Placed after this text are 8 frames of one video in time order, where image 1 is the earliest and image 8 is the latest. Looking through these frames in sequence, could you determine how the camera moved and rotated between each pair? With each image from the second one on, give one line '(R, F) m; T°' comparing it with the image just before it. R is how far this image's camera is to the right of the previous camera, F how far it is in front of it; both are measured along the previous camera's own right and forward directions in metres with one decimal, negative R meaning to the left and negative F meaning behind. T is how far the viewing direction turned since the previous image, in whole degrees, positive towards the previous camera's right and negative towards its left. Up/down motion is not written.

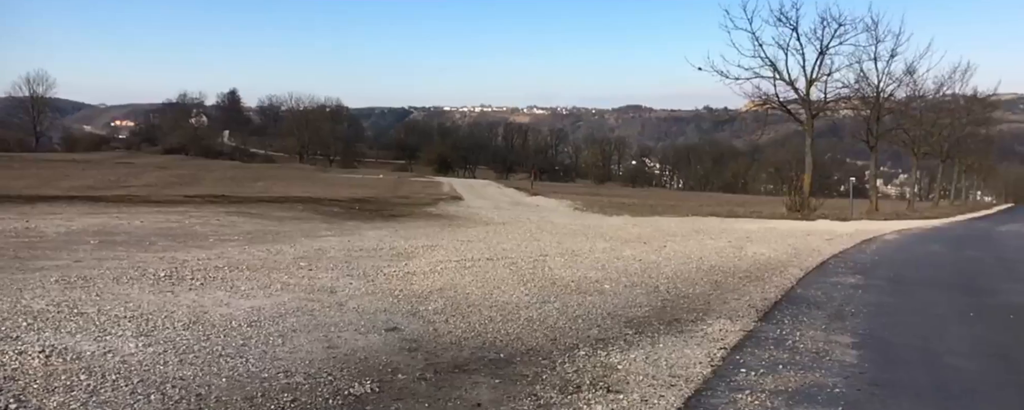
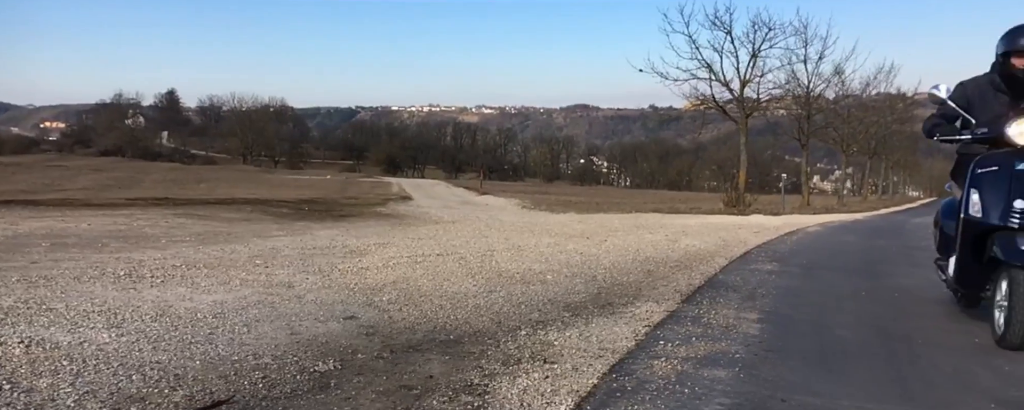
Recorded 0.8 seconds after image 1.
(0.0, -0.6) m; +4°
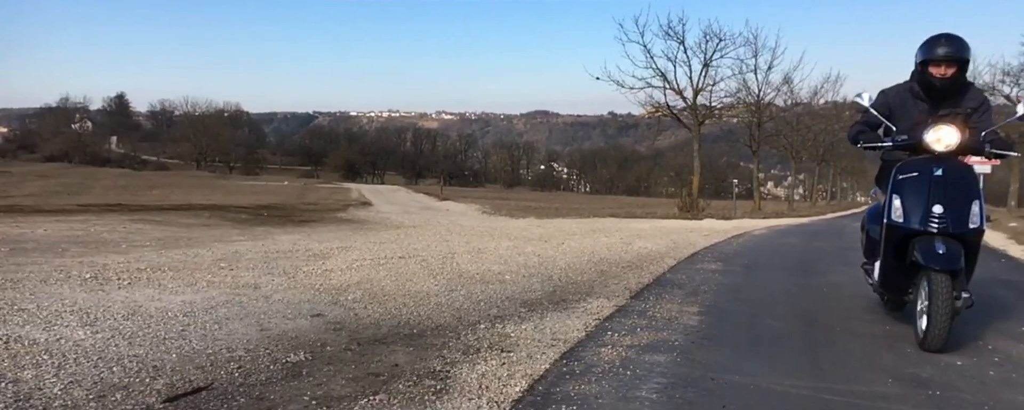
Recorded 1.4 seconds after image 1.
(0.0, -0.4) m; +3°
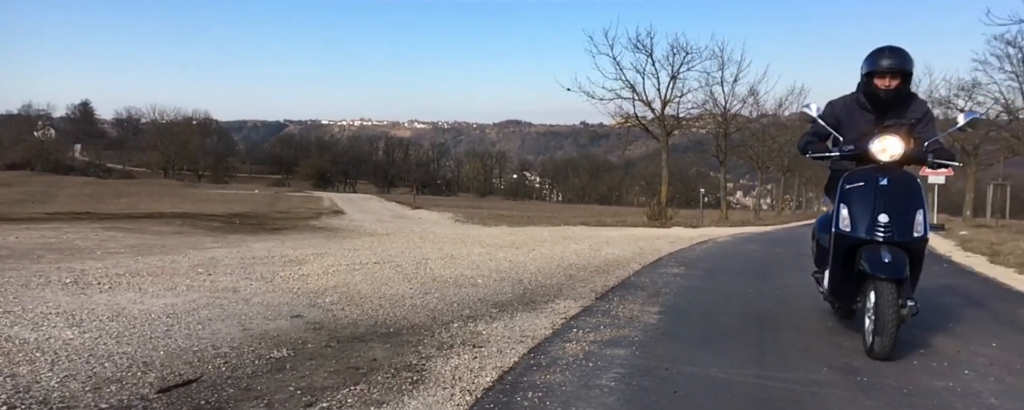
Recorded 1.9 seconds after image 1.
(0.0, -0.4) m; +2°
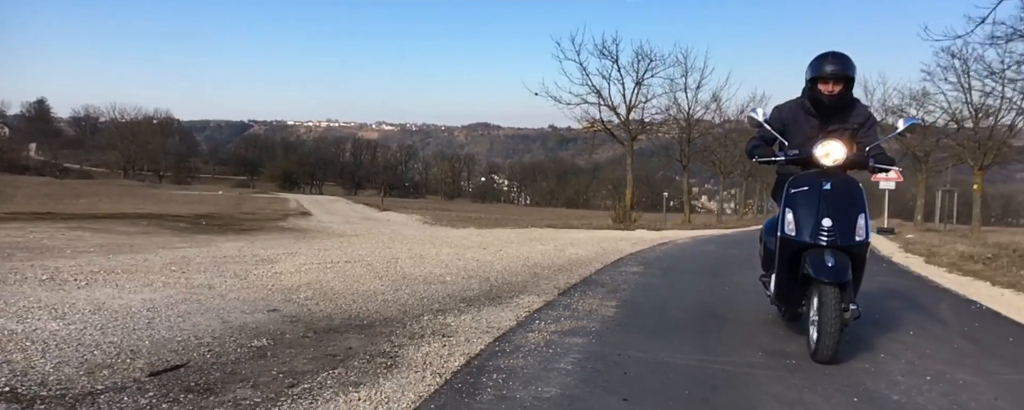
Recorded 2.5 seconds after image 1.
(0.0, -0.4) m; +3°
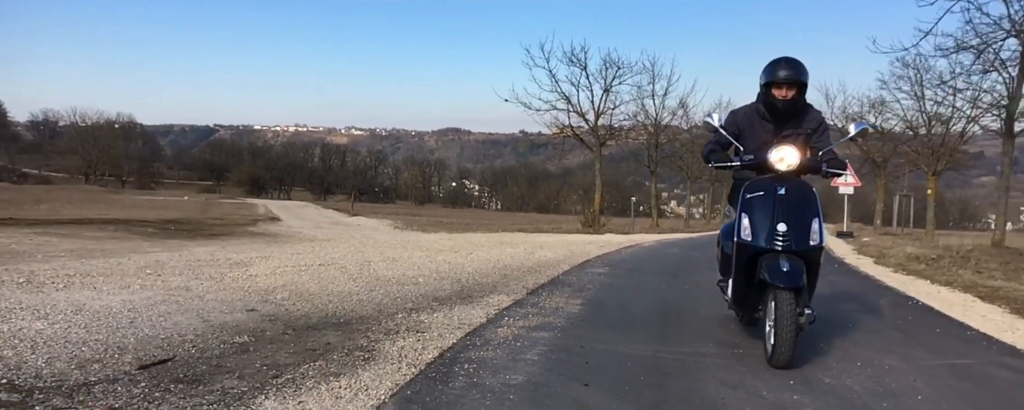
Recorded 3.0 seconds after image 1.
(0.0, -0.4) m; +2°
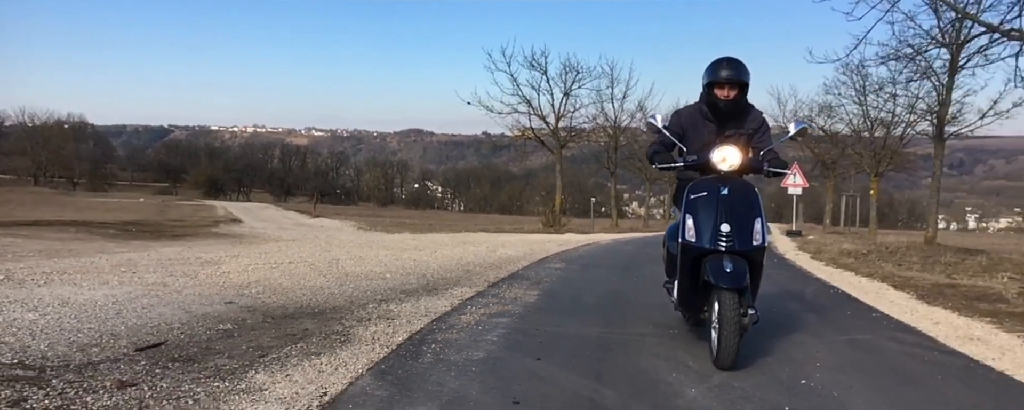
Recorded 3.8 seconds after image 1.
(0.0, -0.7) m; +3°
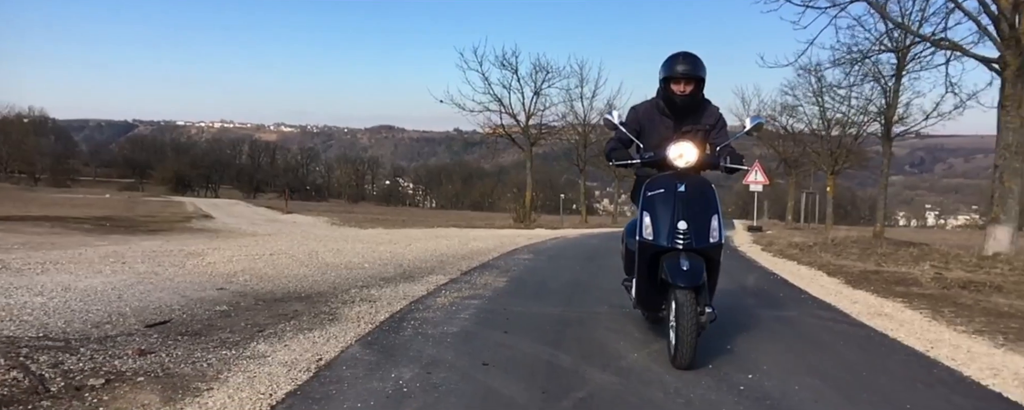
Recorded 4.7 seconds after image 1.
(0.0, -0.8) m; +2°
